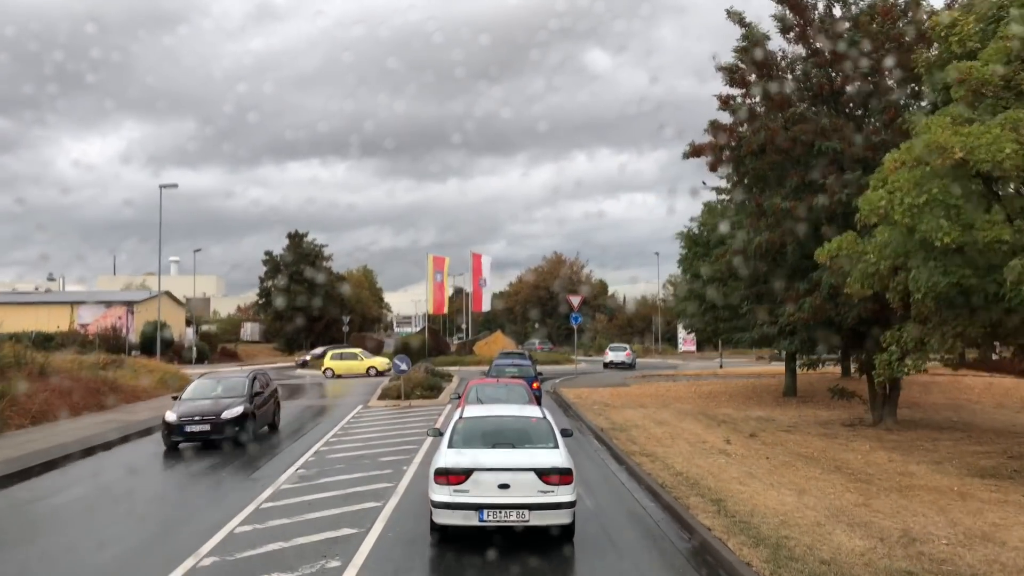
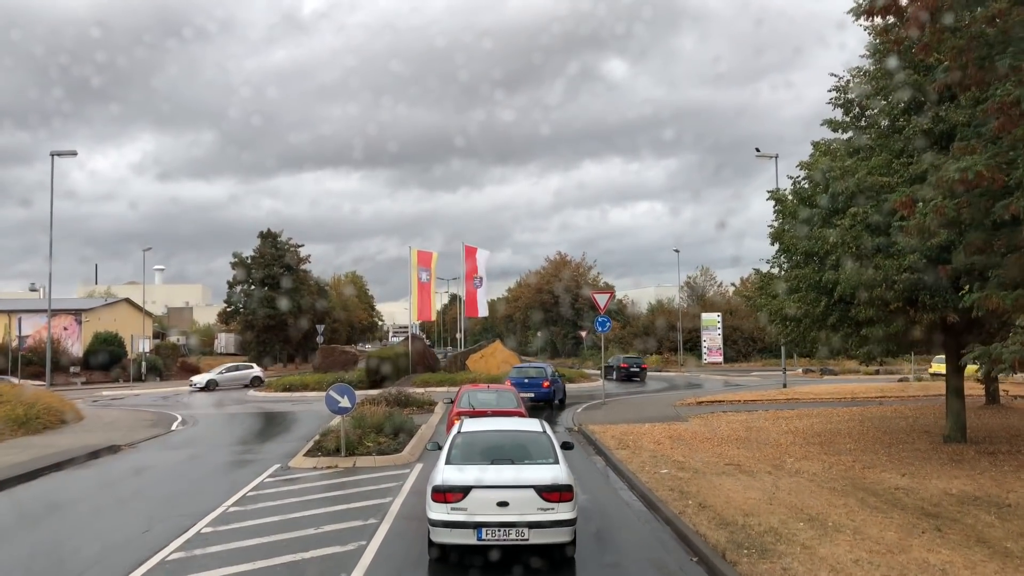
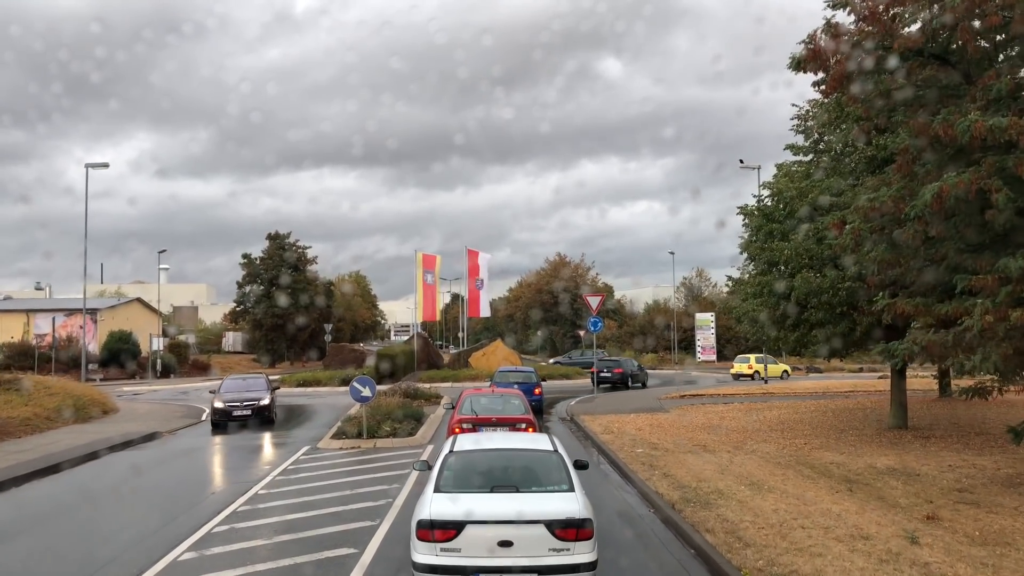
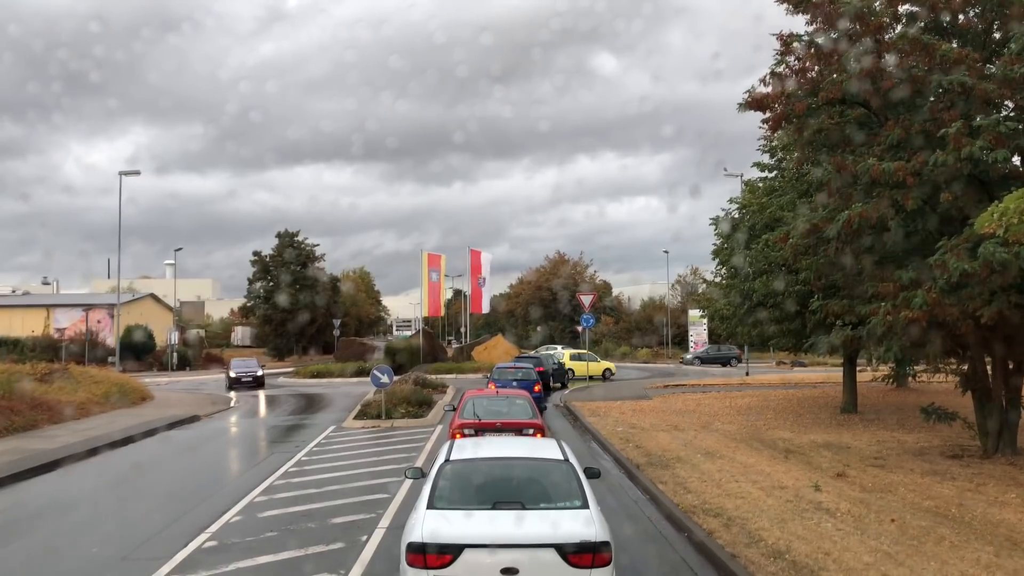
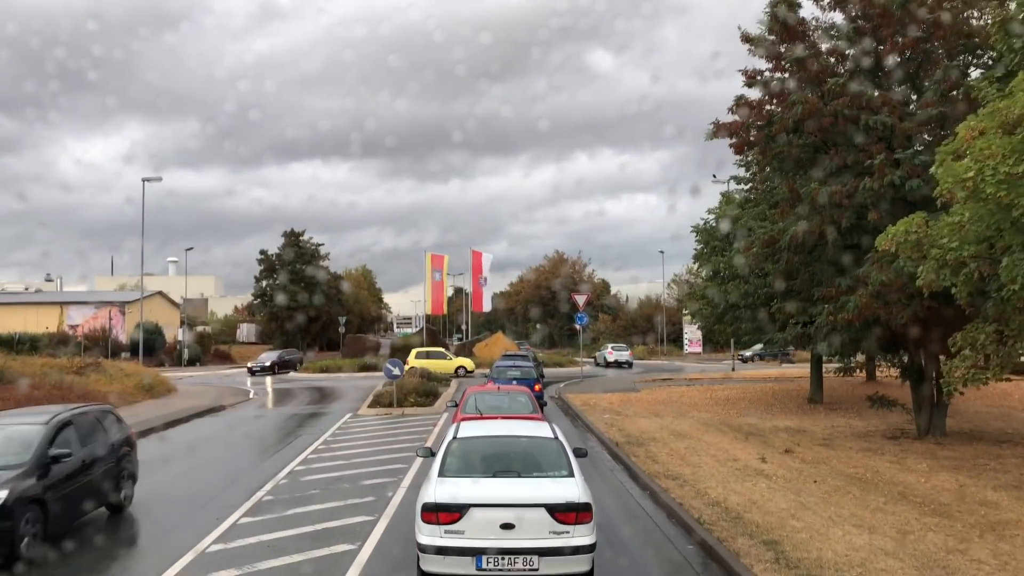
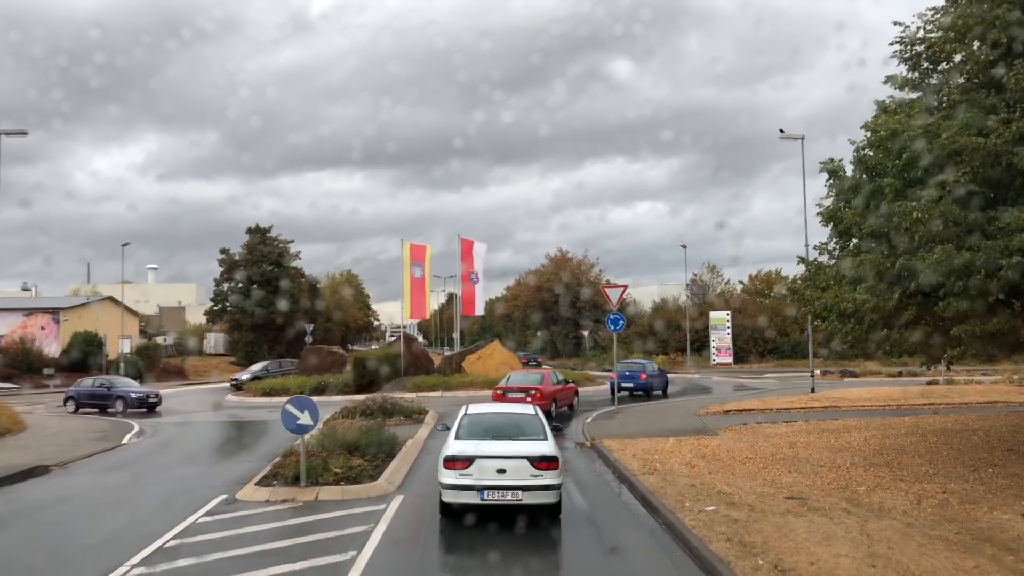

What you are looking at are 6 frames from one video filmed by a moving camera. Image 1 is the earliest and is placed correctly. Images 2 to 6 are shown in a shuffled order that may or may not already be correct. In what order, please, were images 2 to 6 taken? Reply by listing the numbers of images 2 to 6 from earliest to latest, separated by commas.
5, 4, 3, 2, 6
